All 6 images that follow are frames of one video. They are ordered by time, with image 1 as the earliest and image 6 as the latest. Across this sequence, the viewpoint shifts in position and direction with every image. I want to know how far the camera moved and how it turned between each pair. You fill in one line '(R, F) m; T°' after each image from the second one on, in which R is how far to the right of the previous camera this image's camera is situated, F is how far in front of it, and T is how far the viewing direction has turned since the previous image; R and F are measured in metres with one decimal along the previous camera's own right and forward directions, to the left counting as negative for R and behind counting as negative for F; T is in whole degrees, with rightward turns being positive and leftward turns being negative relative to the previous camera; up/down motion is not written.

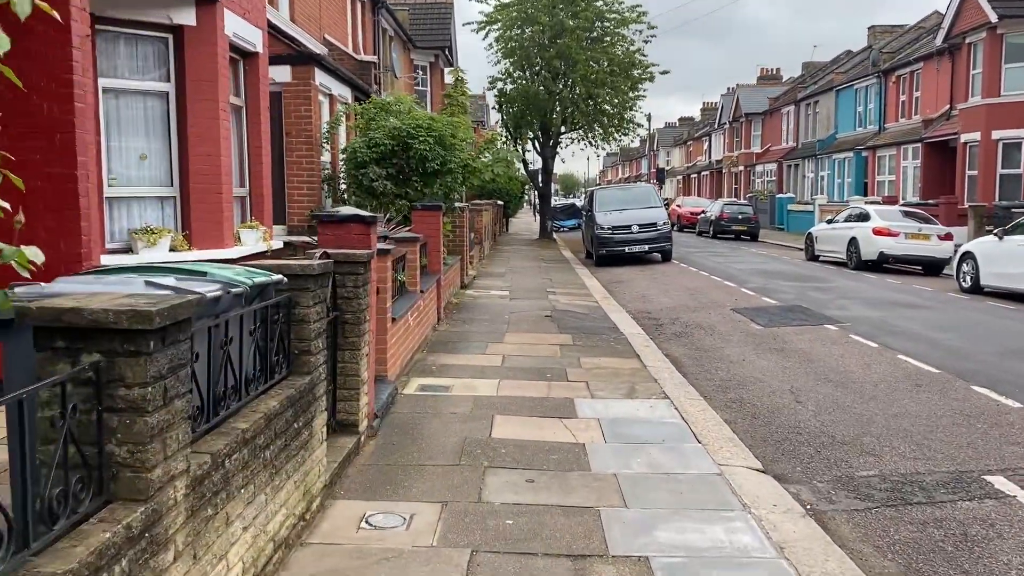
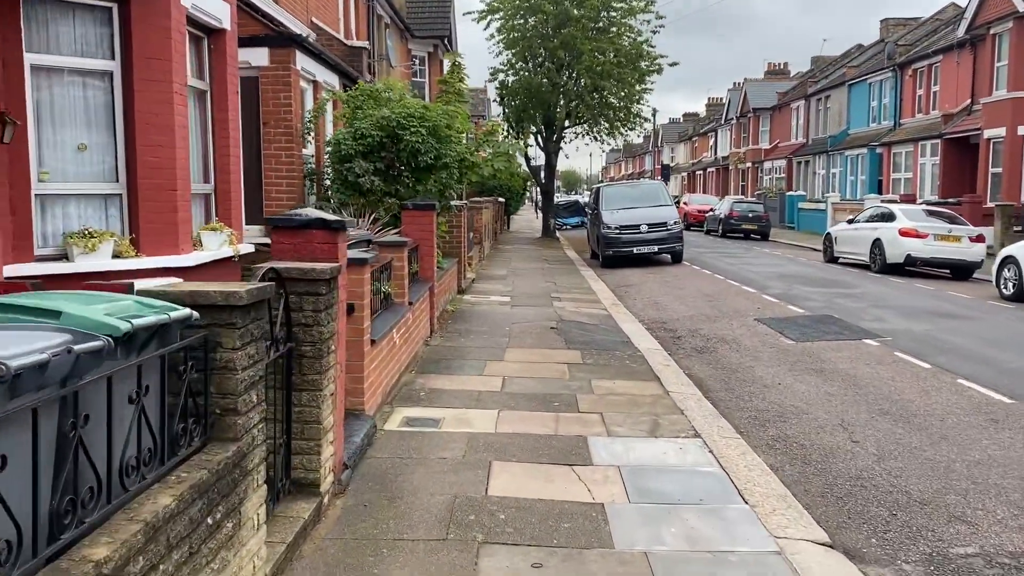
(0.0, +1.1) m; 0°
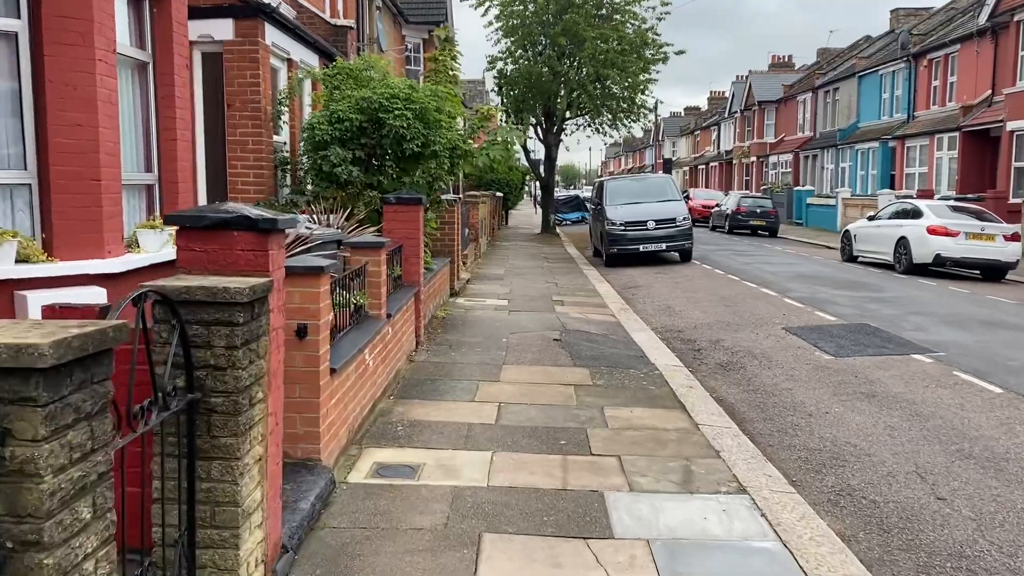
(0.0, +1.2) m; 0°
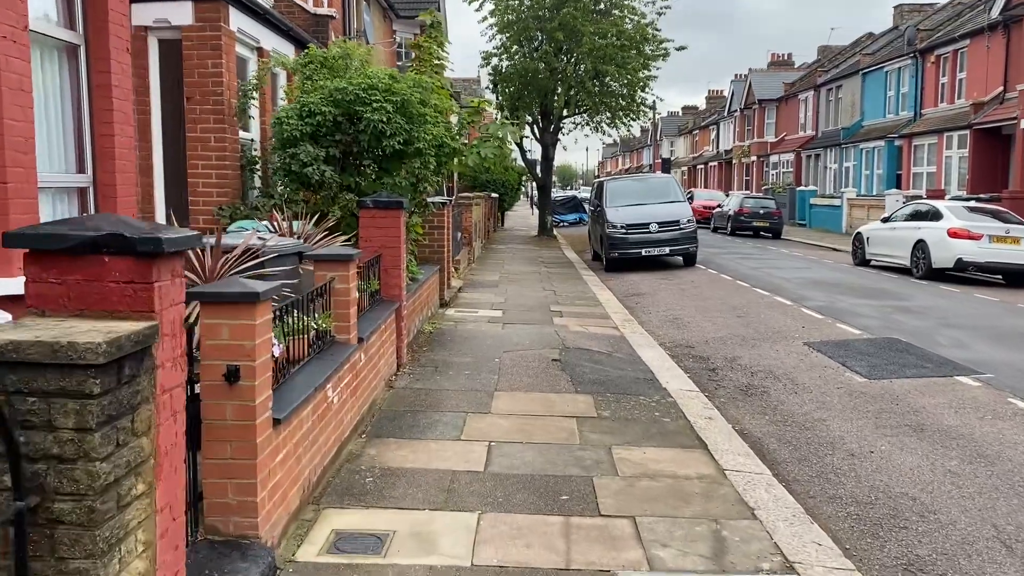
(0.0, +0.9) m; 0°
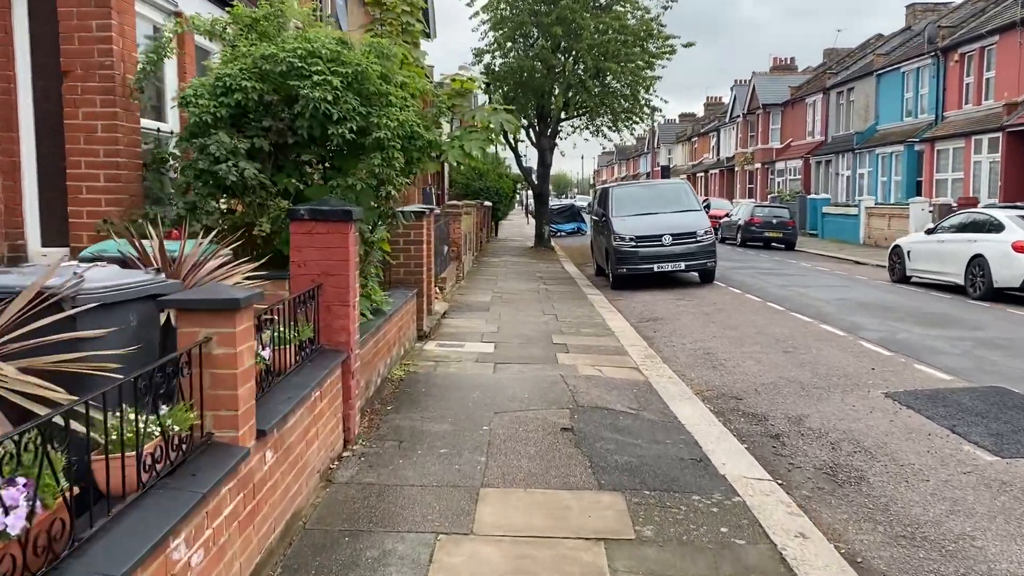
(0.0, +2.1) m; 0°
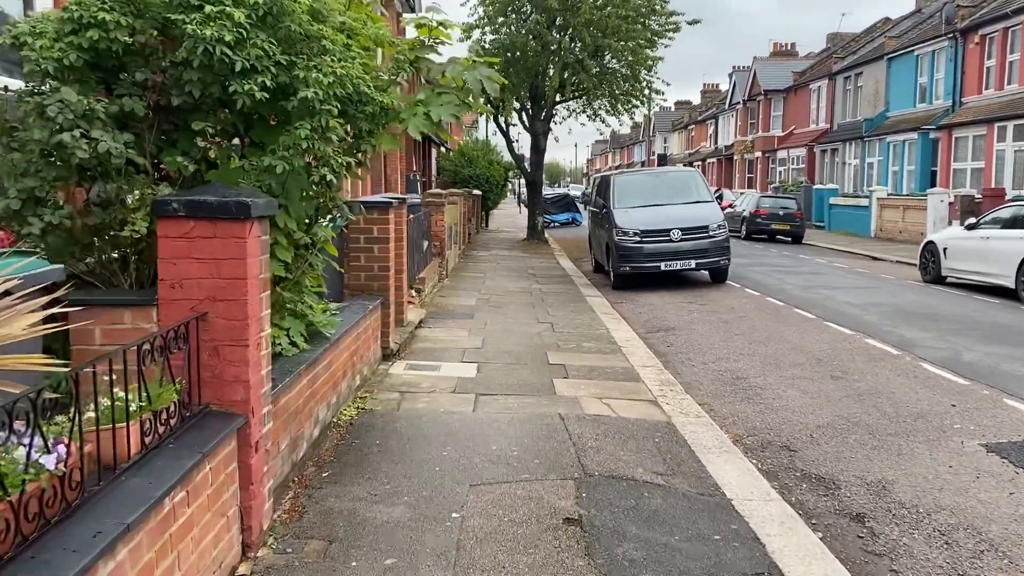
(0.0, +1.7) m; +1°
